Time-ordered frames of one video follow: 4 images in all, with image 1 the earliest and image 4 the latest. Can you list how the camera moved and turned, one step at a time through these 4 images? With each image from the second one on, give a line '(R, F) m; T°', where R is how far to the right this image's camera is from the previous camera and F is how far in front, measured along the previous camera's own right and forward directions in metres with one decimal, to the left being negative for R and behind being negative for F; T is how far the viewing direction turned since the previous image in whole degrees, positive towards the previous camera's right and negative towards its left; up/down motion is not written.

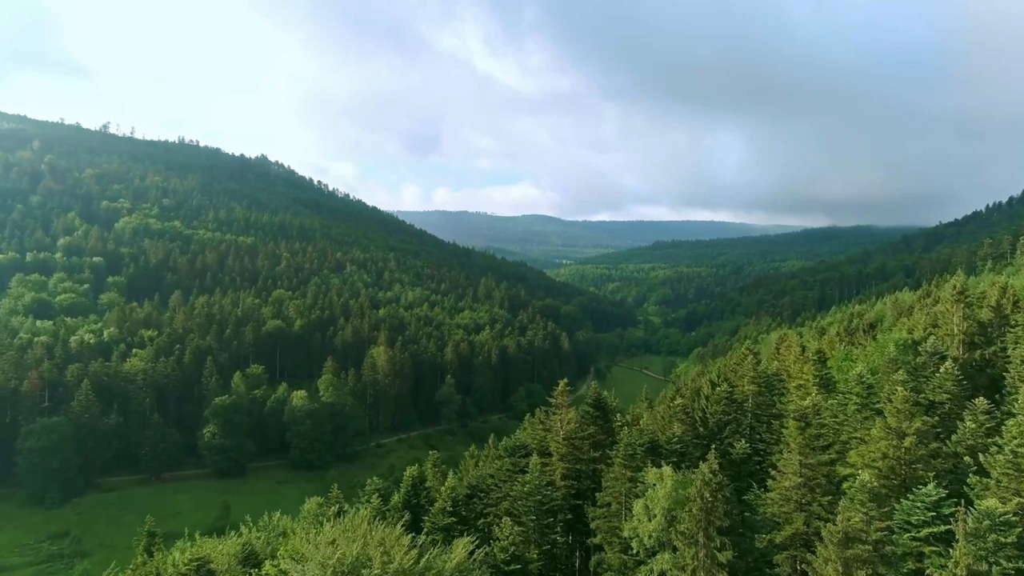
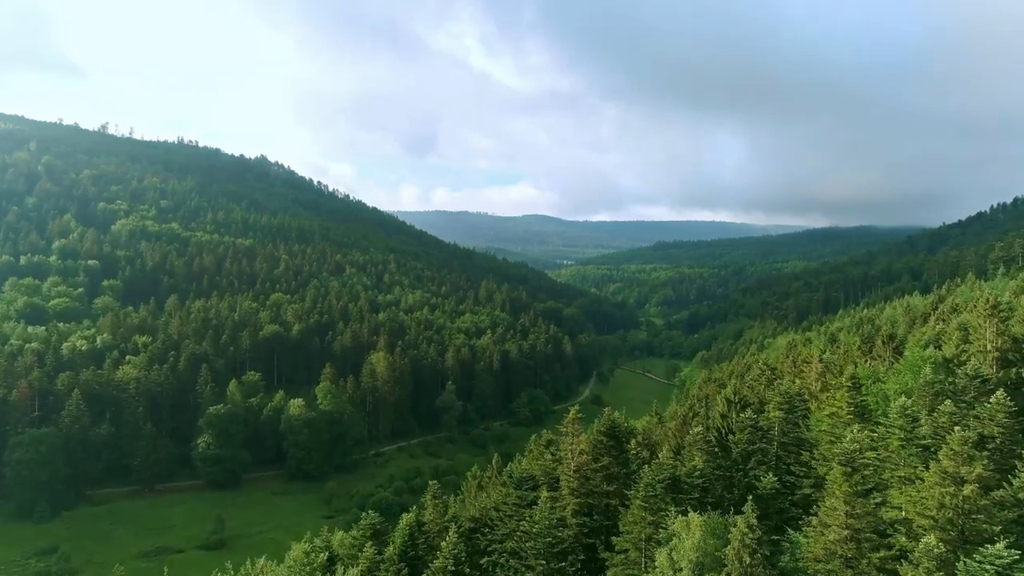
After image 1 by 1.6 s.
(-0.2, +1.9) m; 0°
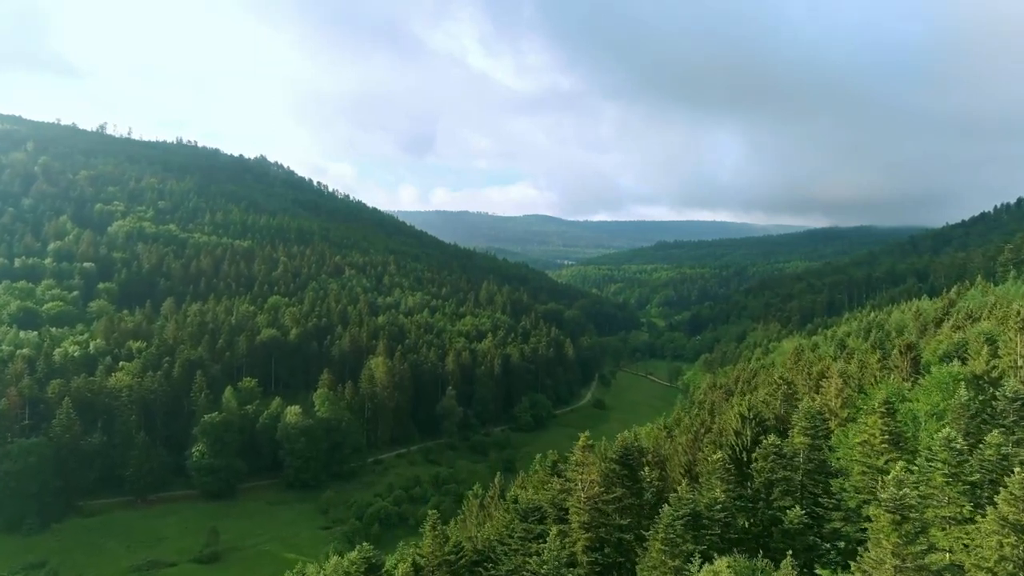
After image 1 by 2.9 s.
(-0.2, +1.7) m; 0°
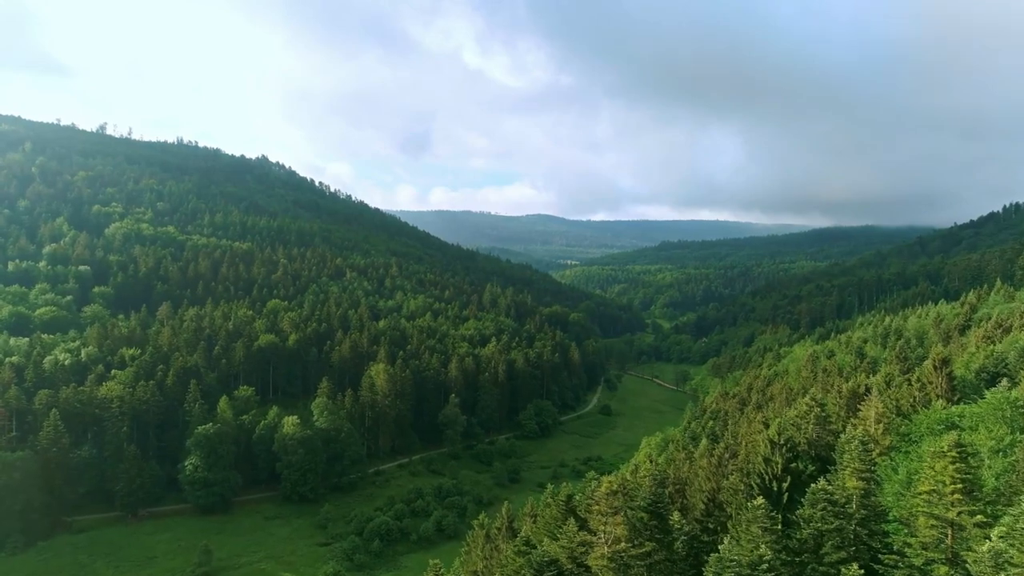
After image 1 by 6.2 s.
(-0.3, +2.7) m; 0°
